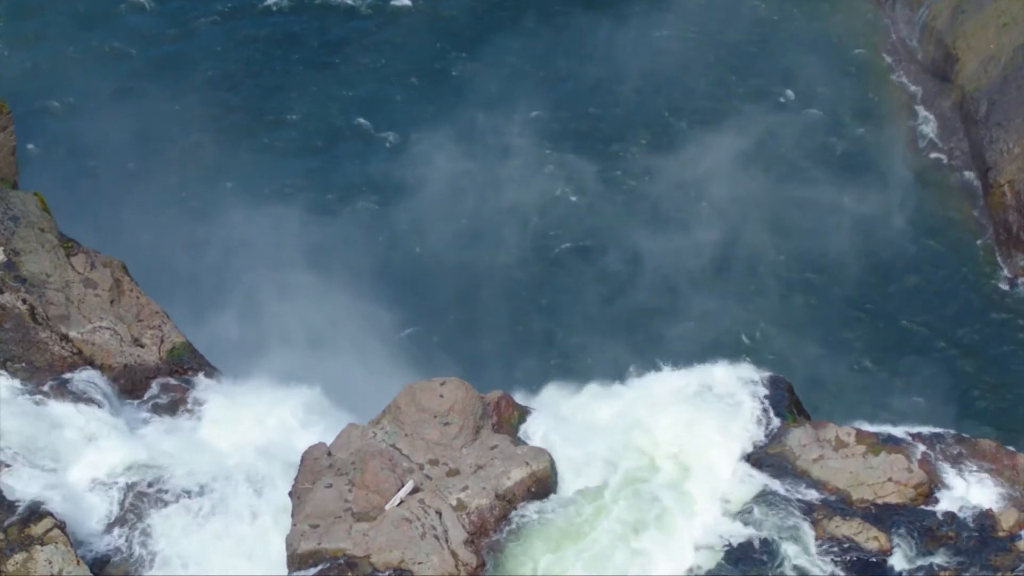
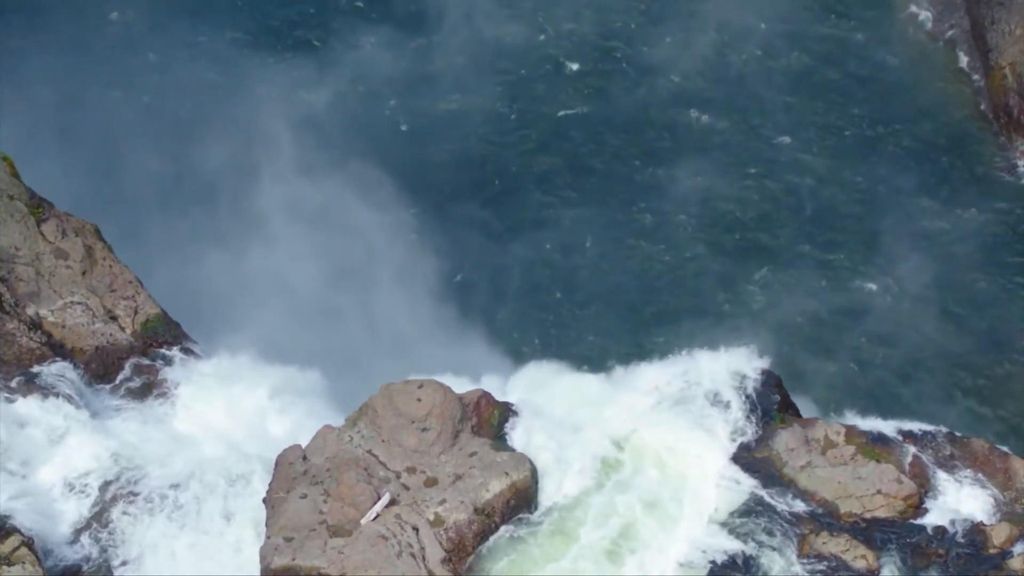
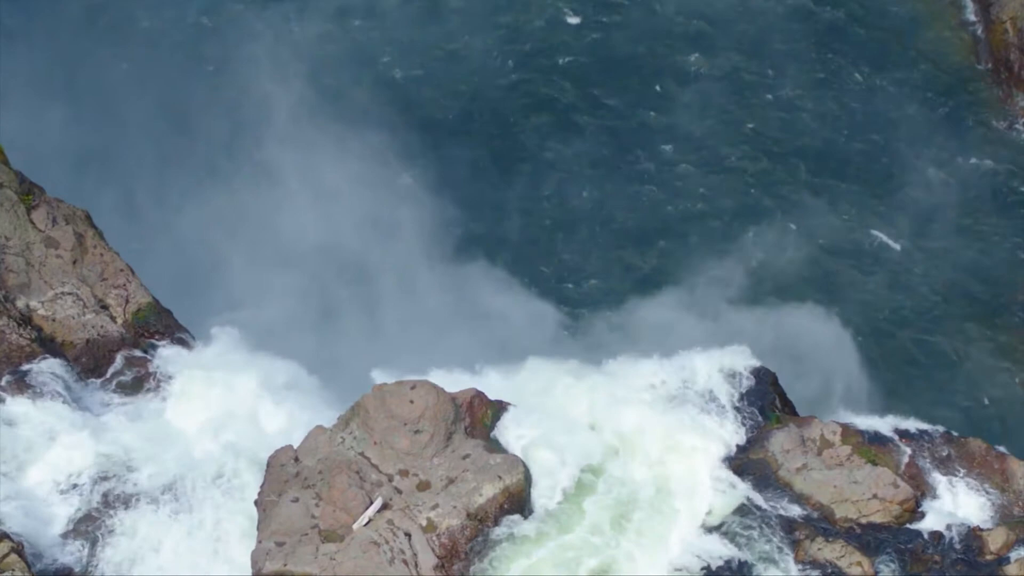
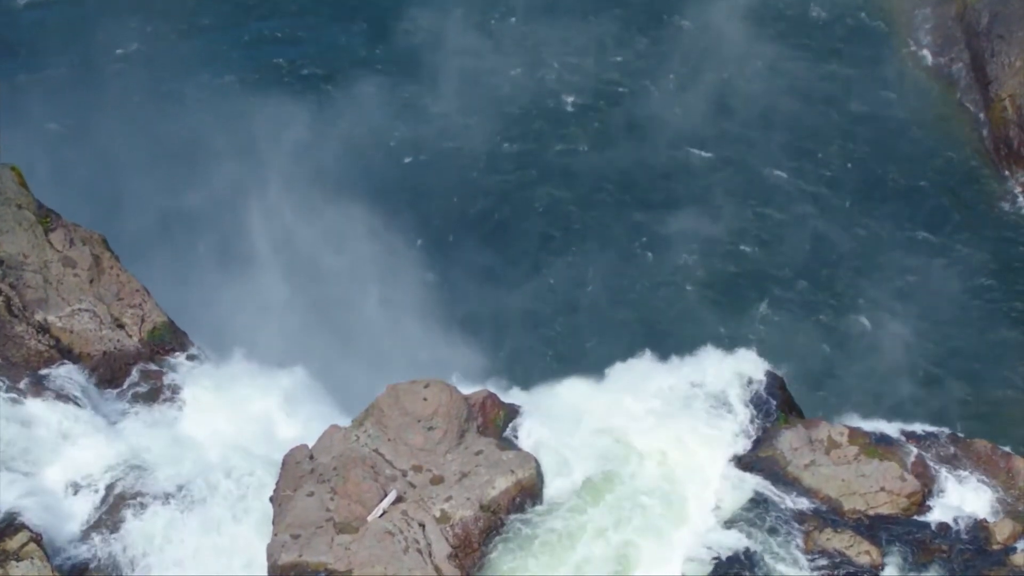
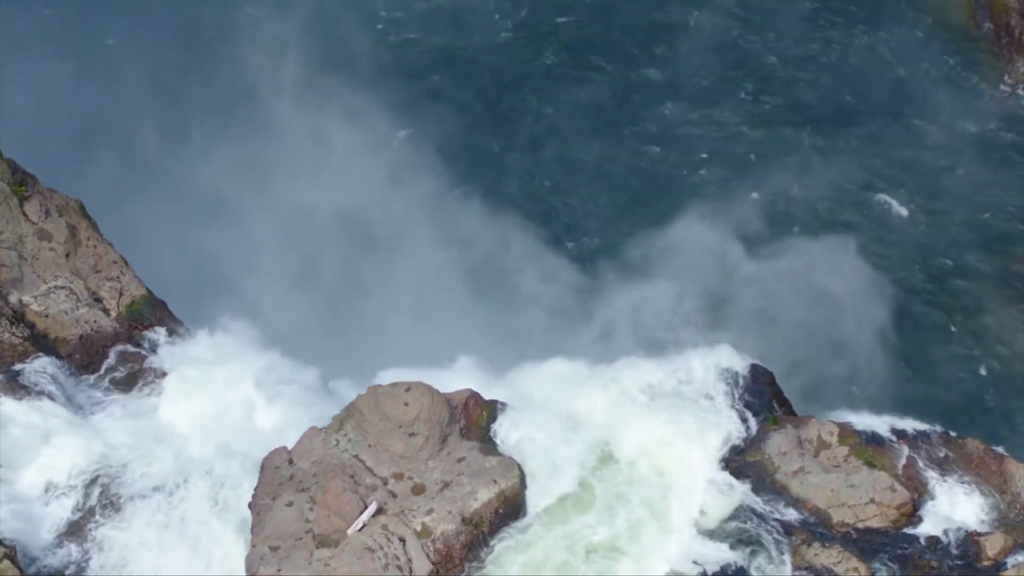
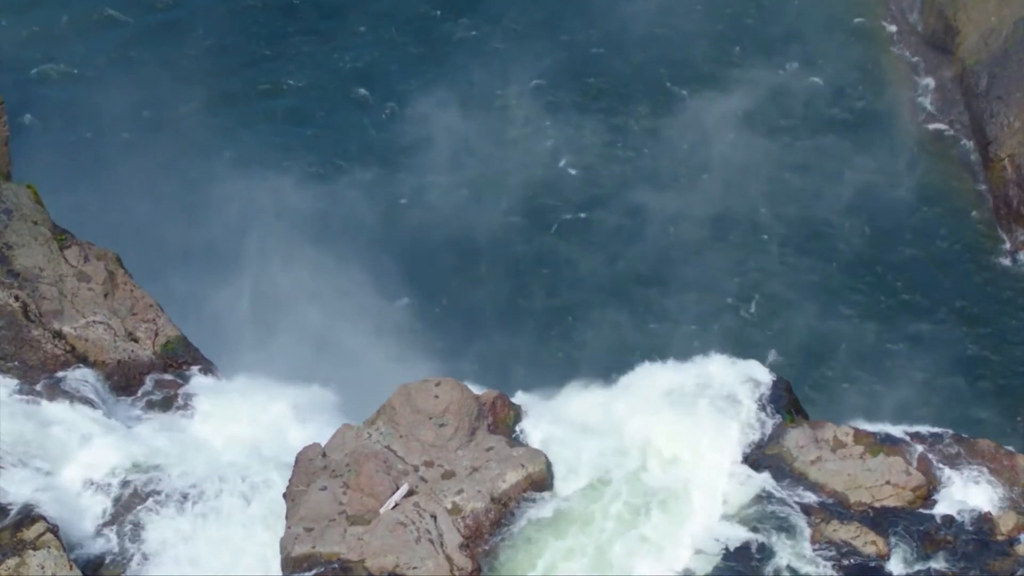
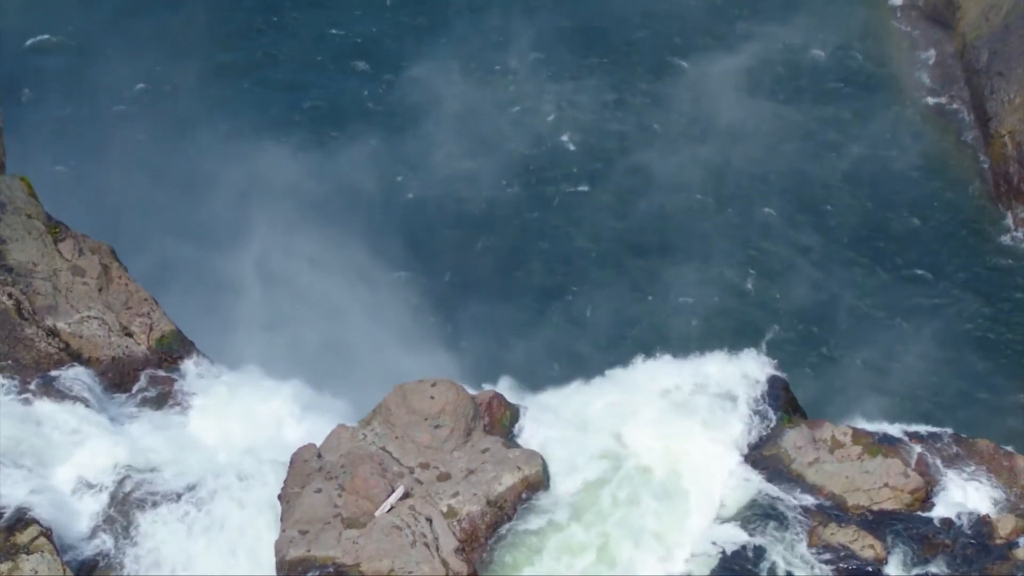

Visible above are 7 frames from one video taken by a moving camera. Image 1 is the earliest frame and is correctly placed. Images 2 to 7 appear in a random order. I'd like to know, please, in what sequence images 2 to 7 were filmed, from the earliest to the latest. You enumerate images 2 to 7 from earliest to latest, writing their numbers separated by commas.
6, 7, 4, 2, 3, 5
